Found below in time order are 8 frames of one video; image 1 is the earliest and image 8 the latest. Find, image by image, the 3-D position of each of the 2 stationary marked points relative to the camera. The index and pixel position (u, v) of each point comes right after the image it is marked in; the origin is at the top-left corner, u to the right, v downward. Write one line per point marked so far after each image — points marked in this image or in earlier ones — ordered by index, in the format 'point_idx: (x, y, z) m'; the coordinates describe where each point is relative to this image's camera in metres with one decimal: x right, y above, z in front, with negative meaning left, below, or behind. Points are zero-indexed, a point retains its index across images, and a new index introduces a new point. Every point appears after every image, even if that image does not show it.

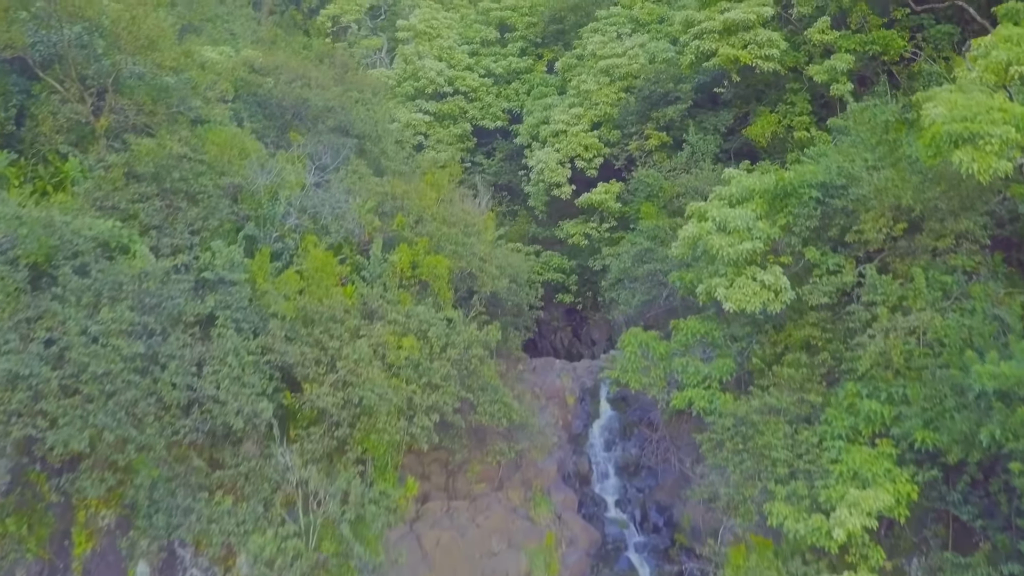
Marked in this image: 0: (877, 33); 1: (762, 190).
0: (+6.7, +4.7, +15.3) m
1: (+3.5, +1.4, +11.7) m
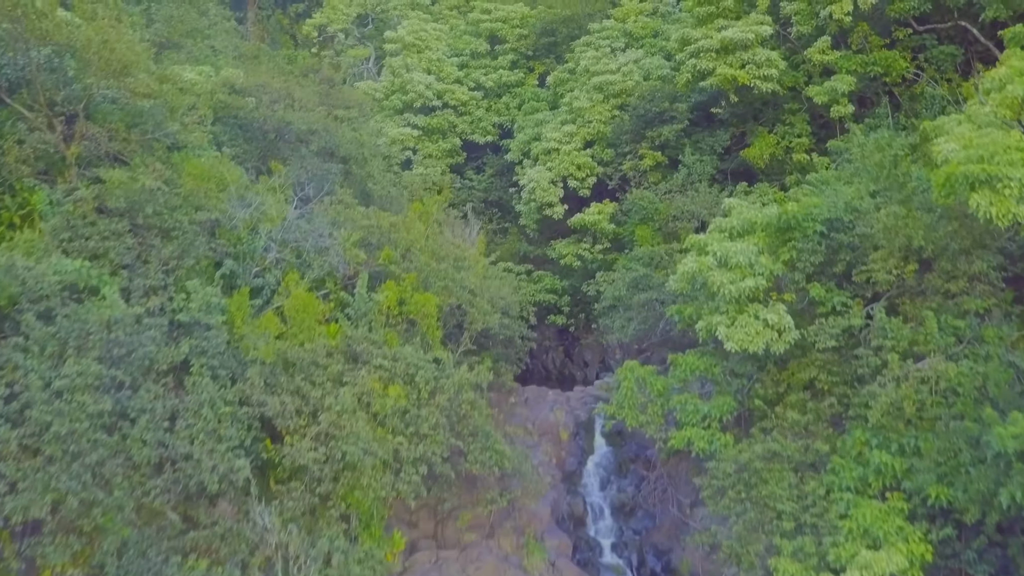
0: (+6.6, +4.2, +14.8) m
1: (+3.4, +0.9, +11.2) m
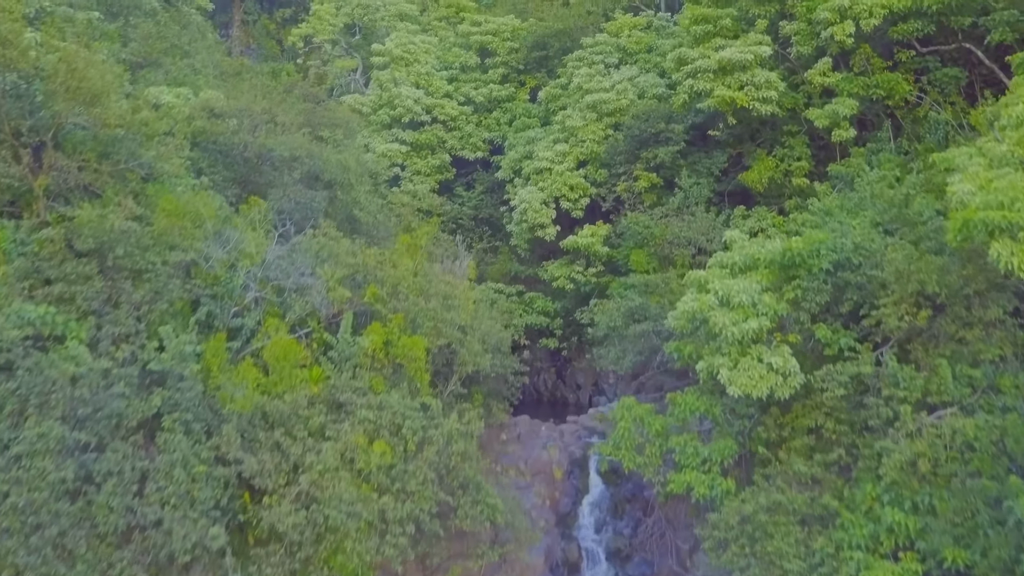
0: (+6.4, +3.7, +14.4) m
1: (+3.3, +0.4, +10.8) m
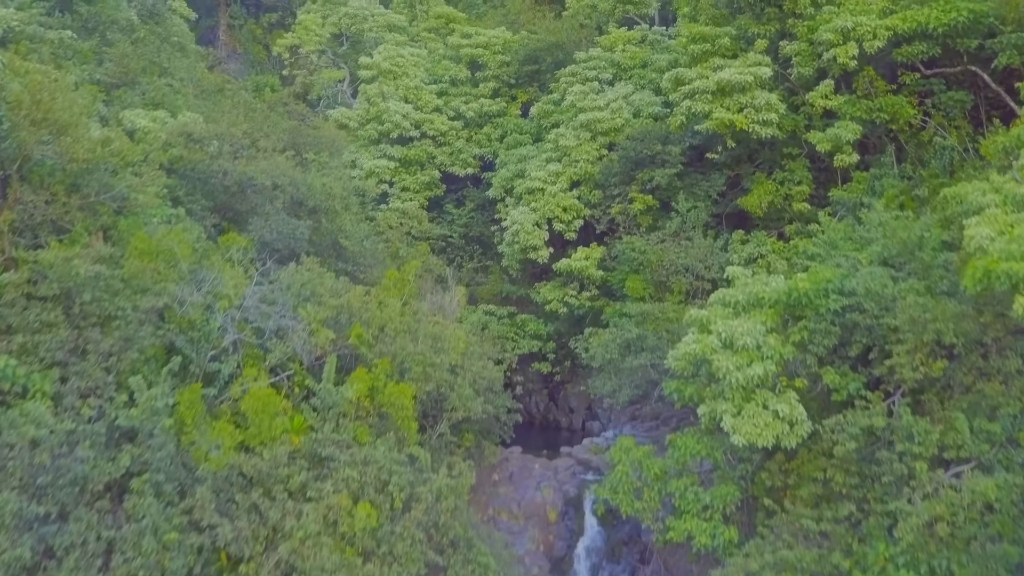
0: (+6.3, +3.2, +14.0) m
1: (+3.2, -0.1, +10.3) m
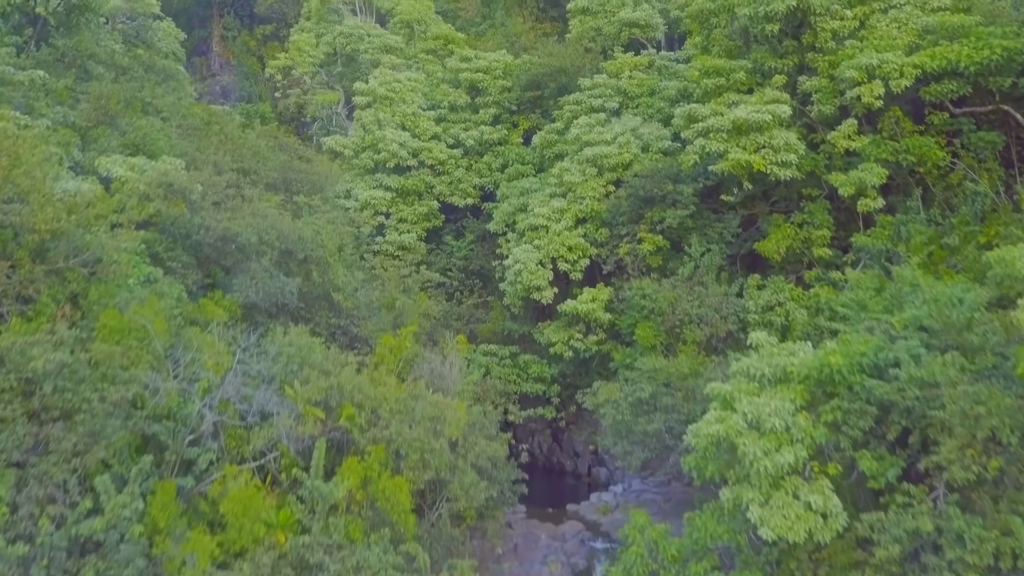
0: (+6.3, +2.3, +13.2) m
1: (+3.3, -1.0, +9.4) m
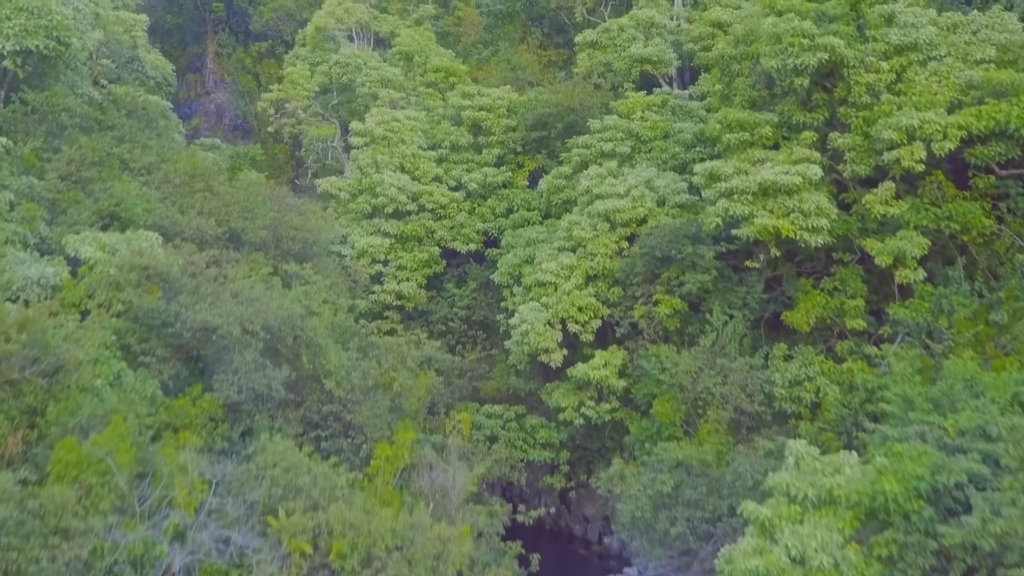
0: (+6.5, +1.2, +12.1) m
1: (+3.4, -2.1, +8.4) m
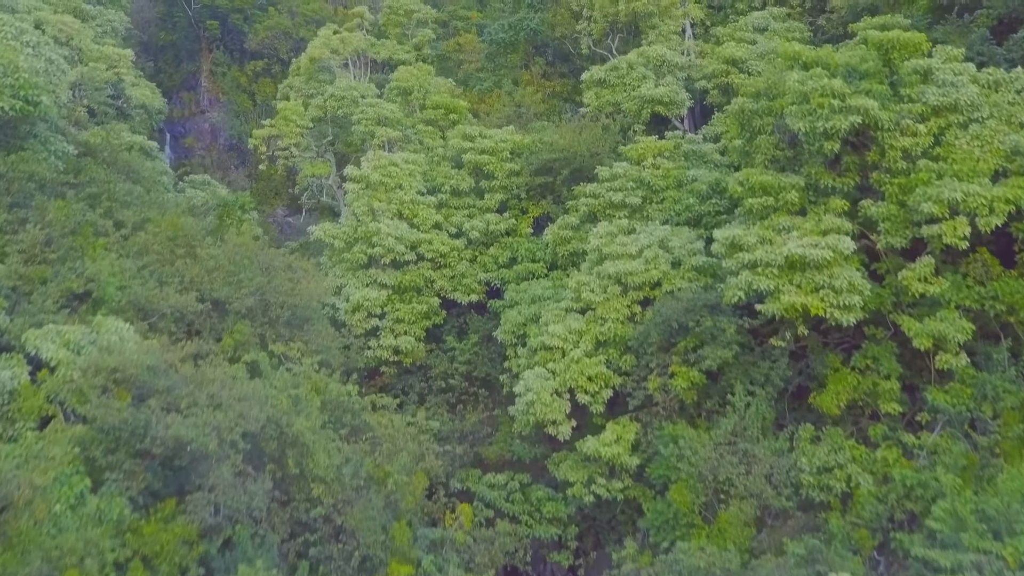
0: (+6.5, 0.0, +11.1) m
1: (+3.5, -3.3, +7.4) m
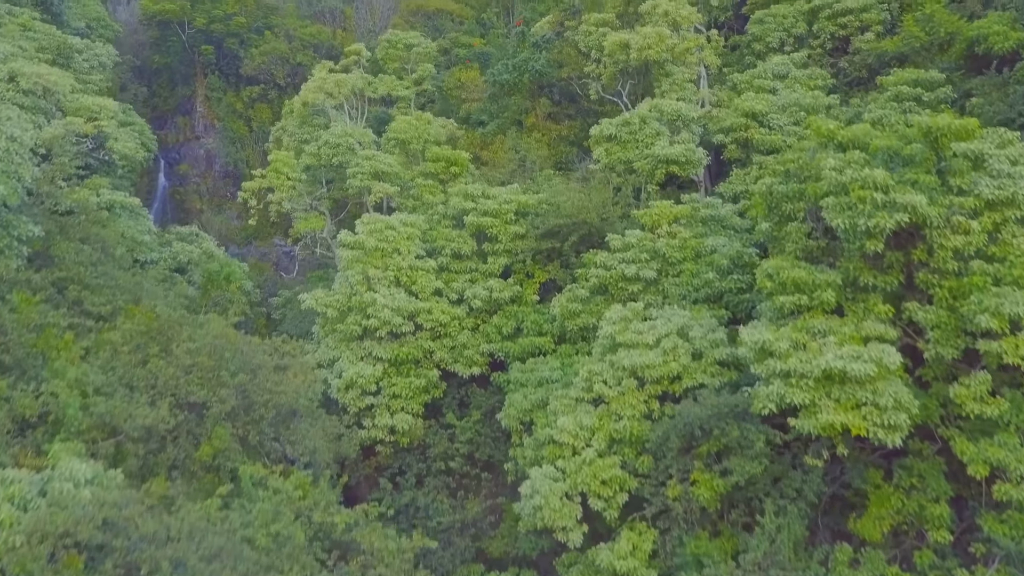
0: (+6.6, -1.4, +9.9) m
1: (+3.6, -4.7, +6.2) m
